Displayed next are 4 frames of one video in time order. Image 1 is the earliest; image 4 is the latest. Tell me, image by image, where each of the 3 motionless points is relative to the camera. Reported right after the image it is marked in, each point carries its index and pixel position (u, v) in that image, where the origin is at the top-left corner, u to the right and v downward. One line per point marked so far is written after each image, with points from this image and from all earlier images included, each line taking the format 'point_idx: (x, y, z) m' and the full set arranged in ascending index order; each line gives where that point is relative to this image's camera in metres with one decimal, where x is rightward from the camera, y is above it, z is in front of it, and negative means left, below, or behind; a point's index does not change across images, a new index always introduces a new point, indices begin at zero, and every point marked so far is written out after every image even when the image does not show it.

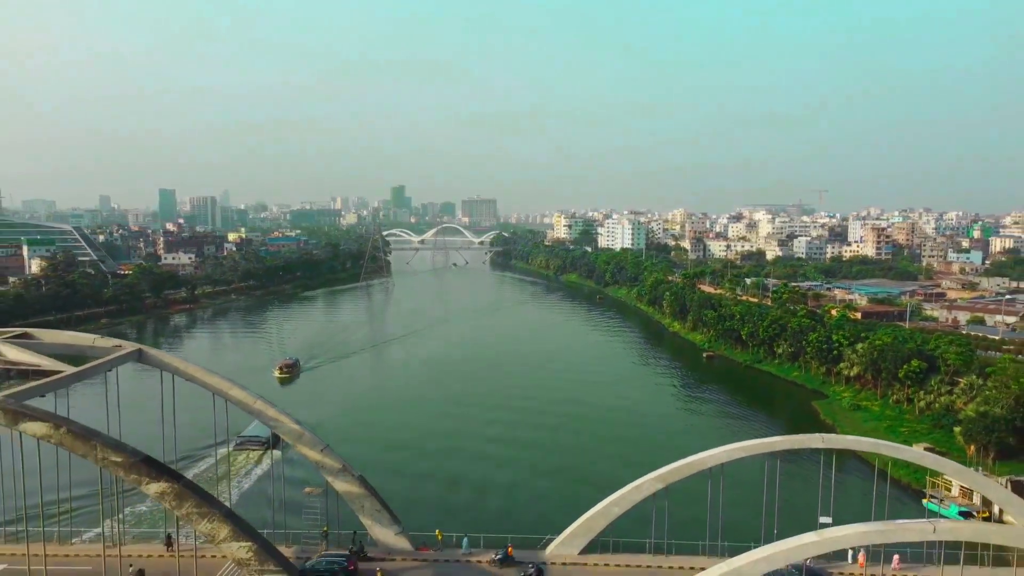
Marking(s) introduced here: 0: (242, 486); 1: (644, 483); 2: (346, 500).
0: (-6.1, -4.5, +17.3) m
1: (+2.3, -3.4, +12.3) m
2: (-3.0, -3.9, +13.0) m
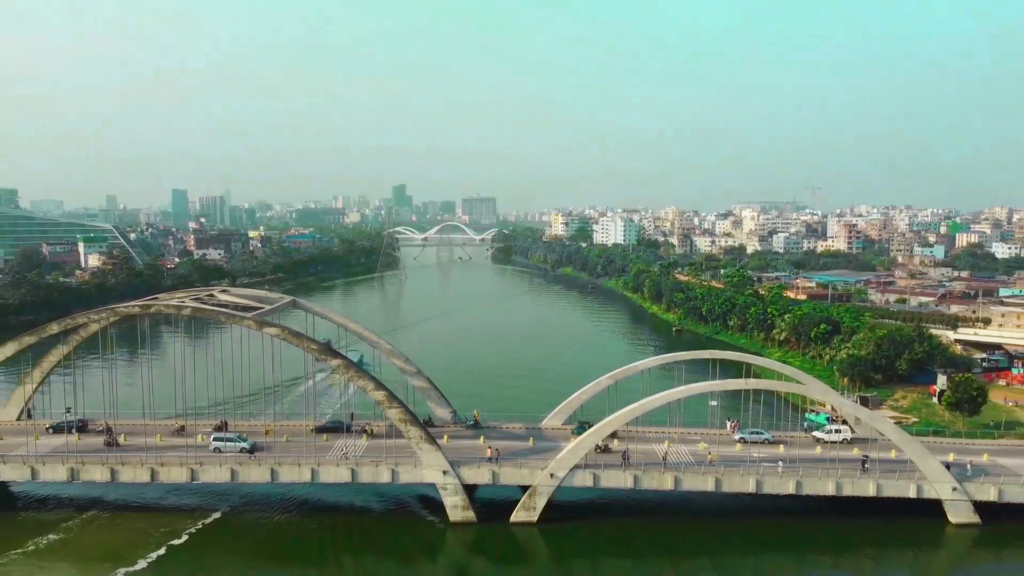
0: (-5.8, -3.7, +25.3) m
1: (+2.6, -2.6, +20.4) m
2: (-2.7, -3.1, +21.0) m
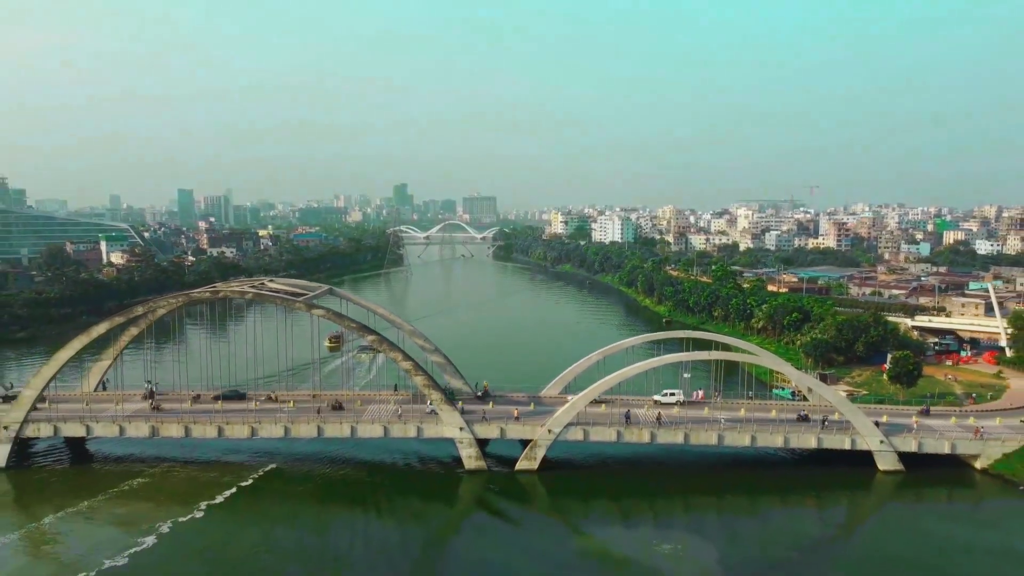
0: (-5.7, -3.4, +29.0) m
1: (+2.7, -2.3, +24.0) m
2: (-2.6, -2.7, +24.7) m
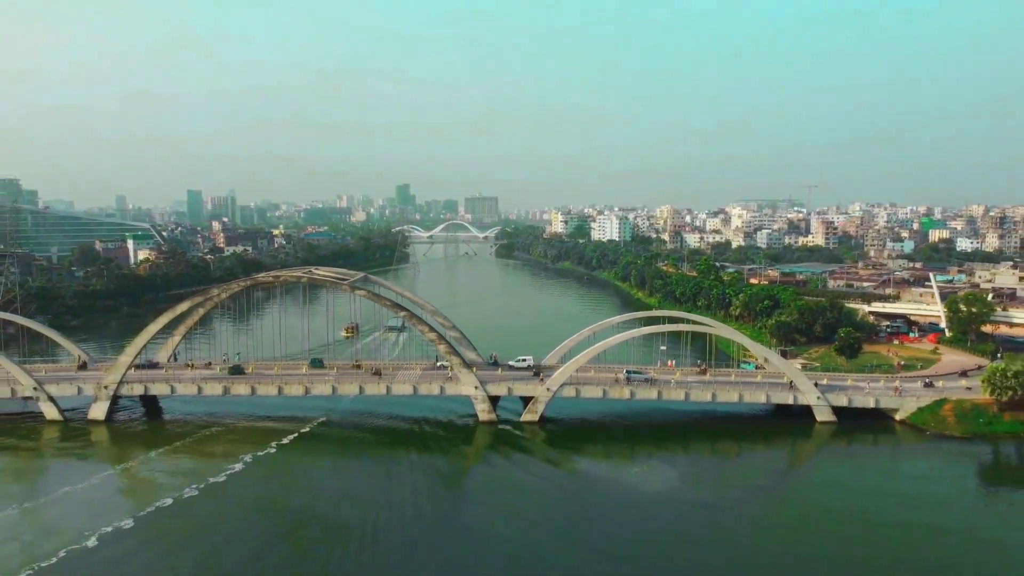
0: (-5.5, -2.8, +33.7) m
1: (+2.9, -1.7, +28.8) m
2: (-2.4, -2.2, +29.4) m
